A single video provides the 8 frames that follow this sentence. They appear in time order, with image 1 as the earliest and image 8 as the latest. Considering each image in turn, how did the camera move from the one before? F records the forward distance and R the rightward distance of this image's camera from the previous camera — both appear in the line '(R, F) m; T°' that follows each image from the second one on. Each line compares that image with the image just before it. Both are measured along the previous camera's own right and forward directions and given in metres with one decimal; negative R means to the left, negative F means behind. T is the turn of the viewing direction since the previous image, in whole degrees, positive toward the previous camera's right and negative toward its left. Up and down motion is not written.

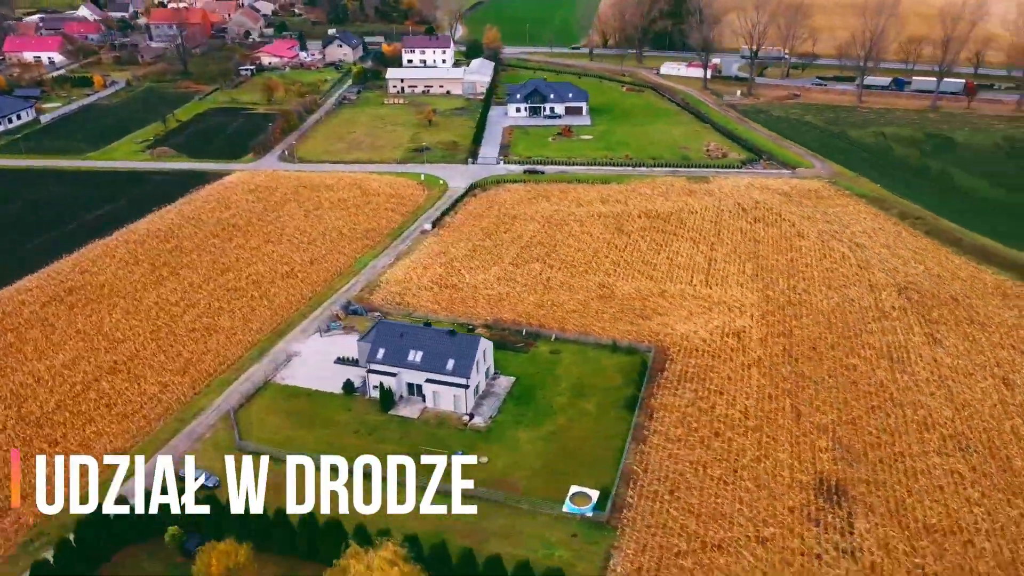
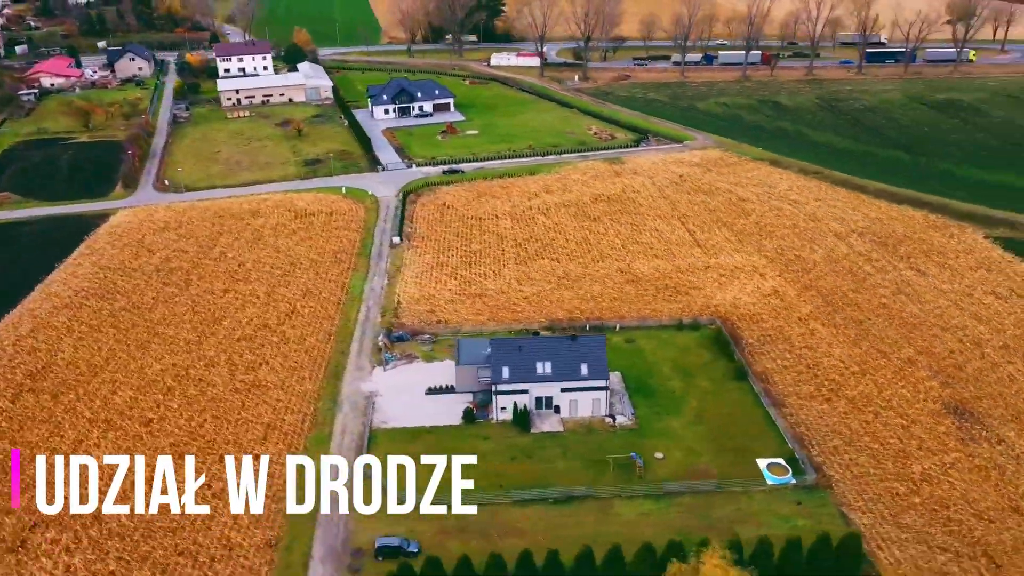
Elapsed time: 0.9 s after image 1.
(-12.7, +3.0) m; +18°
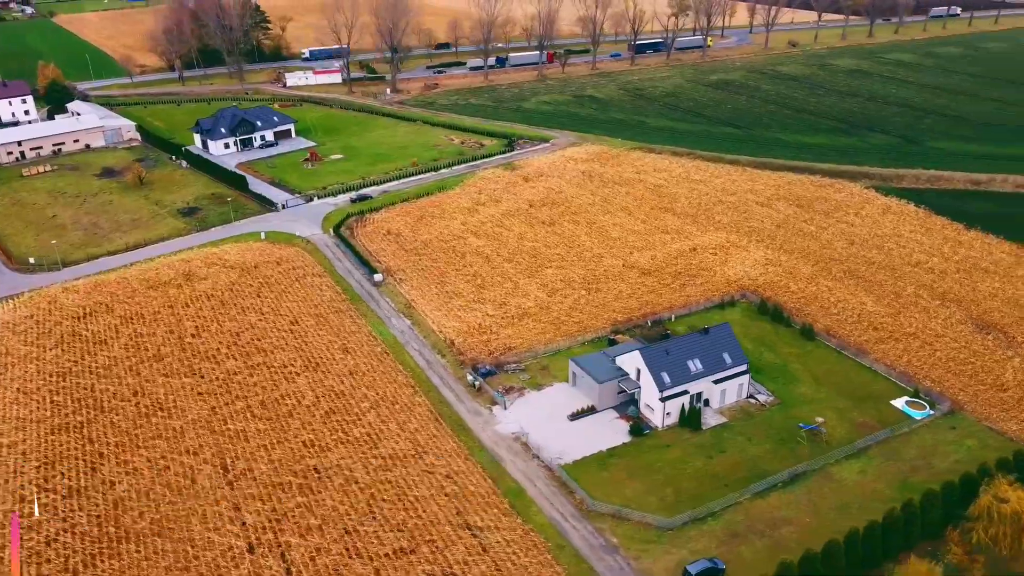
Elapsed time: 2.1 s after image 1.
(-14.5, +3.7) m; +22°
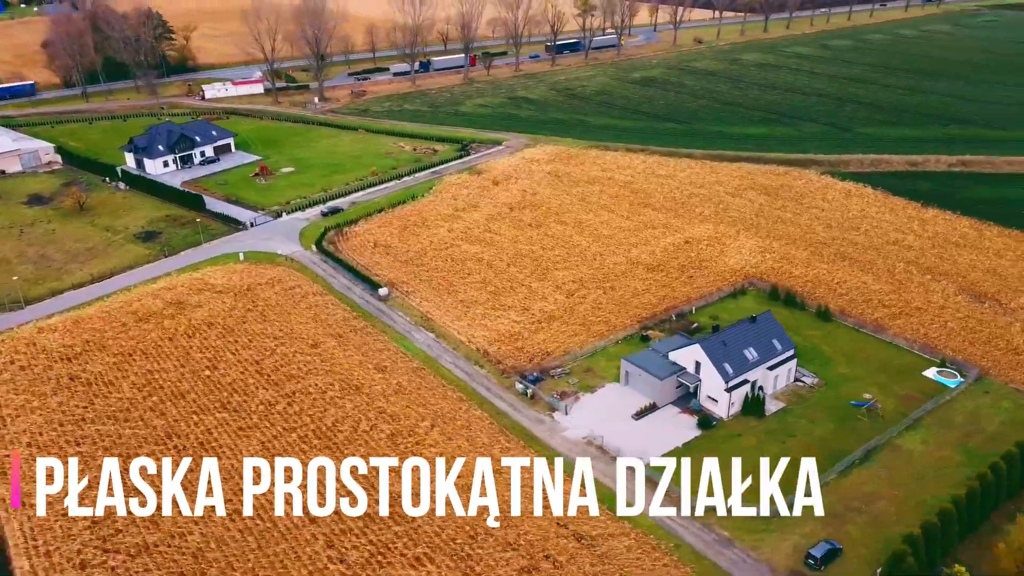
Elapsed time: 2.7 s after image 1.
(-5.9, +1.0) m; +8°
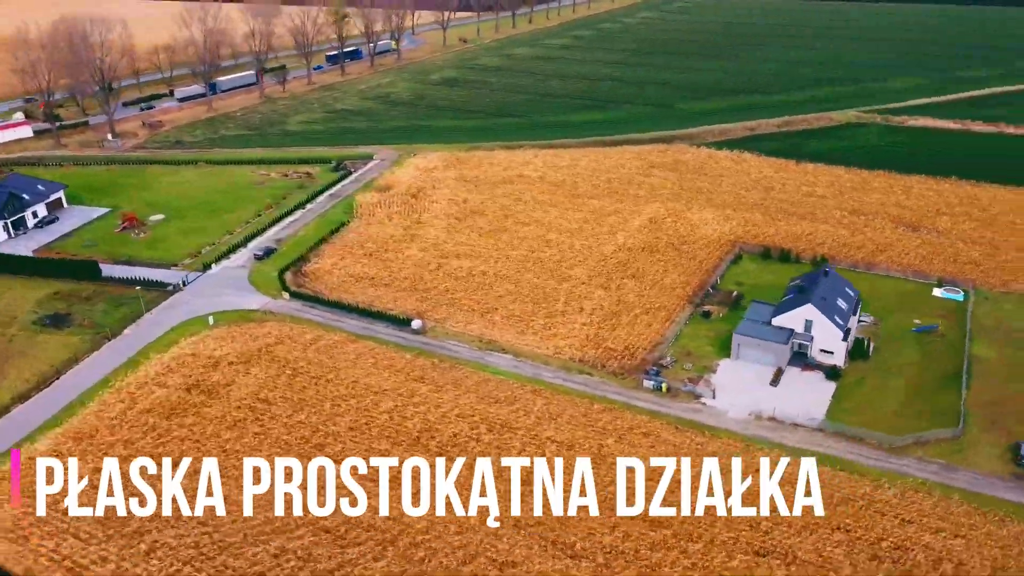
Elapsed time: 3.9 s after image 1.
(-14.4, +4.3) m; +22°
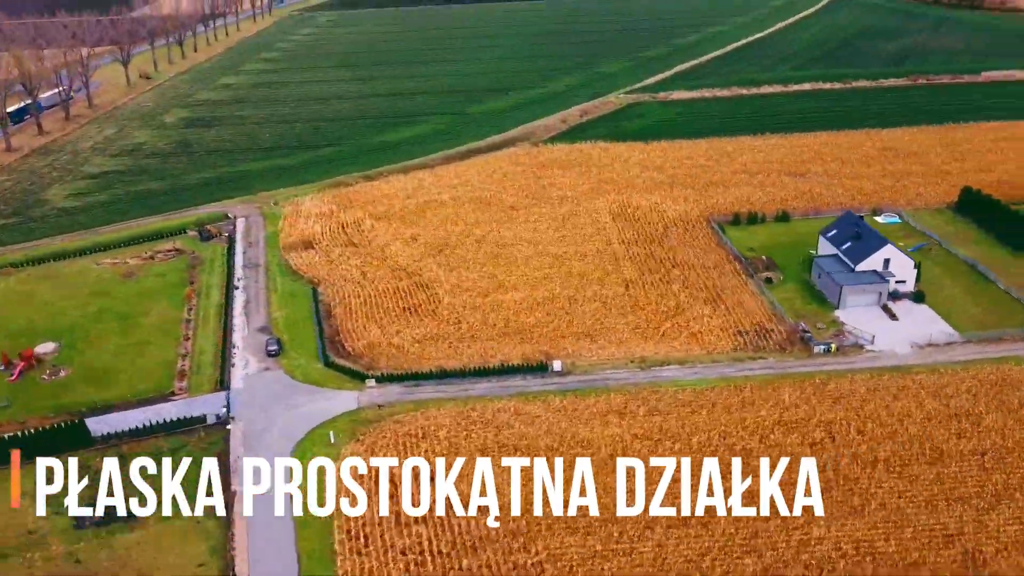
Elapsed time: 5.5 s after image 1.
(-19.3, +7.4) m; +29°
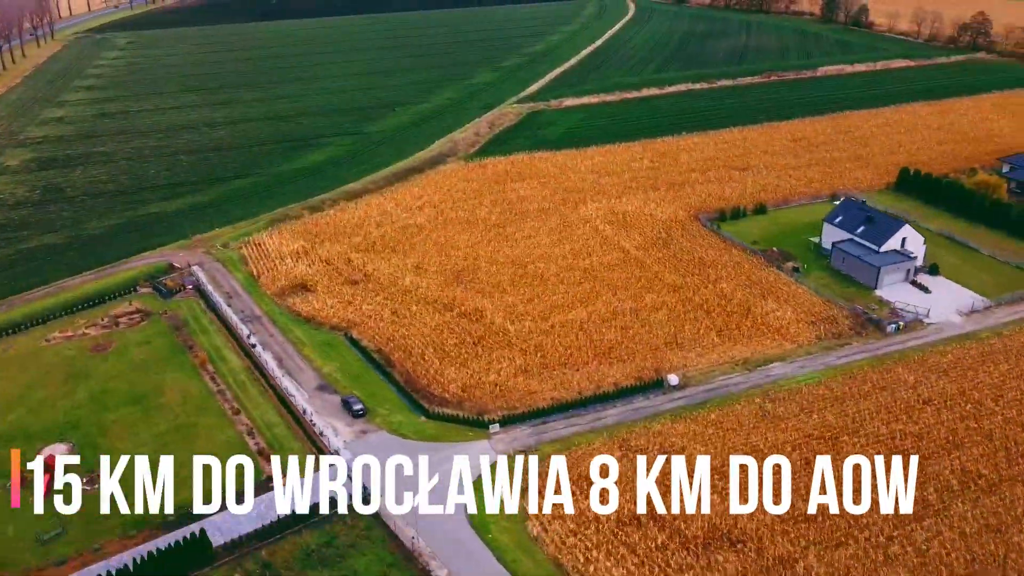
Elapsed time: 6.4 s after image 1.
(-11.5, +3.6) m; +16°
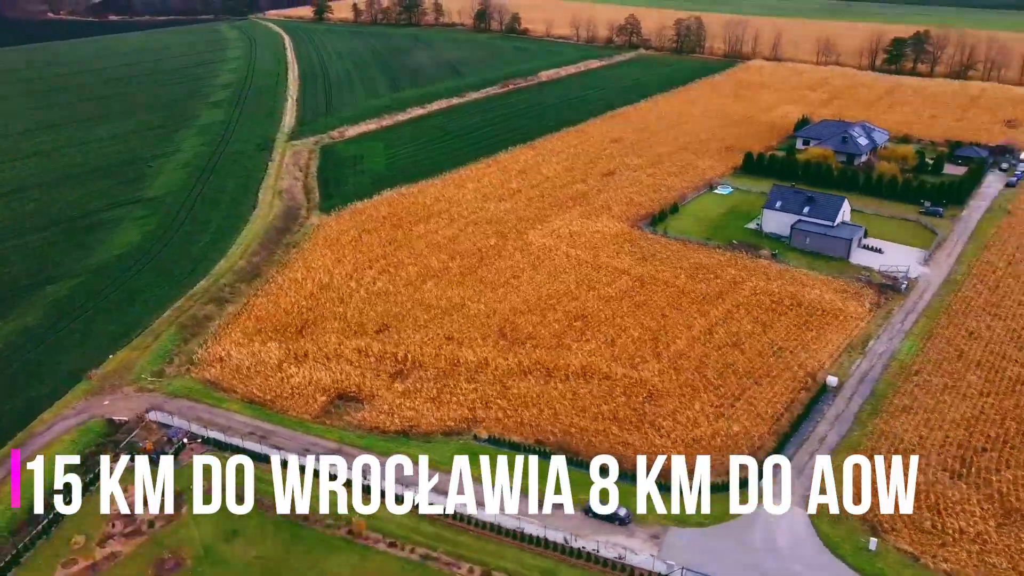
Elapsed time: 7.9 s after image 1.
(-18.0, +8.7) m; +29°
